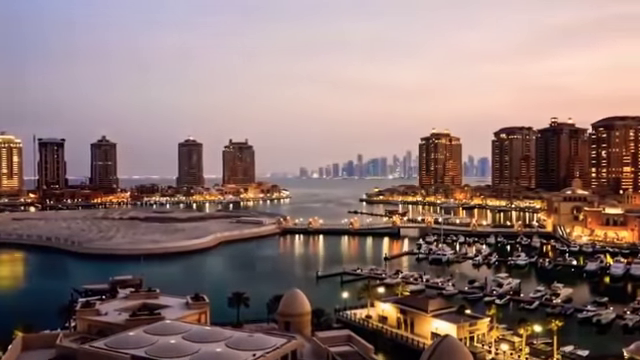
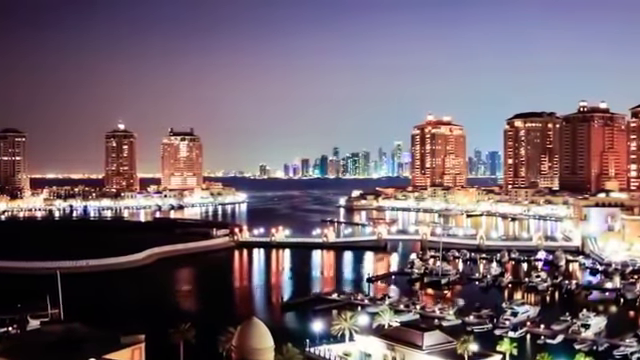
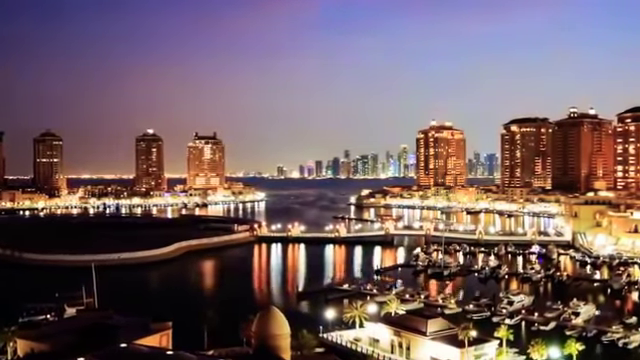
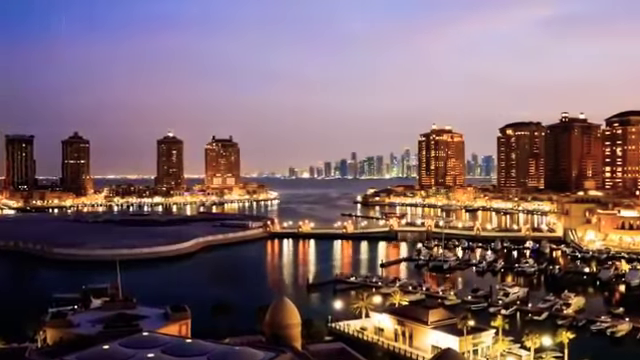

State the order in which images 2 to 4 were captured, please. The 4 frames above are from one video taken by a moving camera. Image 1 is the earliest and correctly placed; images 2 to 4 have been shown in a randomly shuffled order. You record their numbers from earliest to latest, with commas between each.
4, 3, 2
